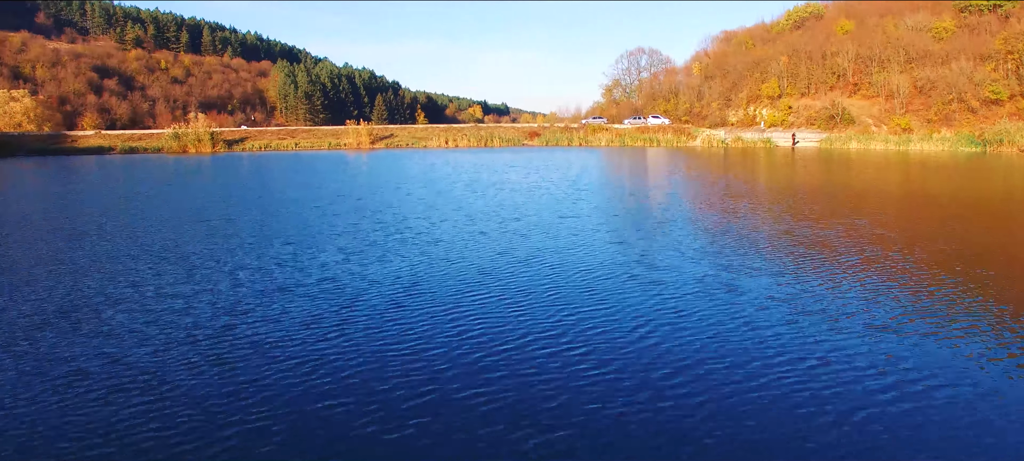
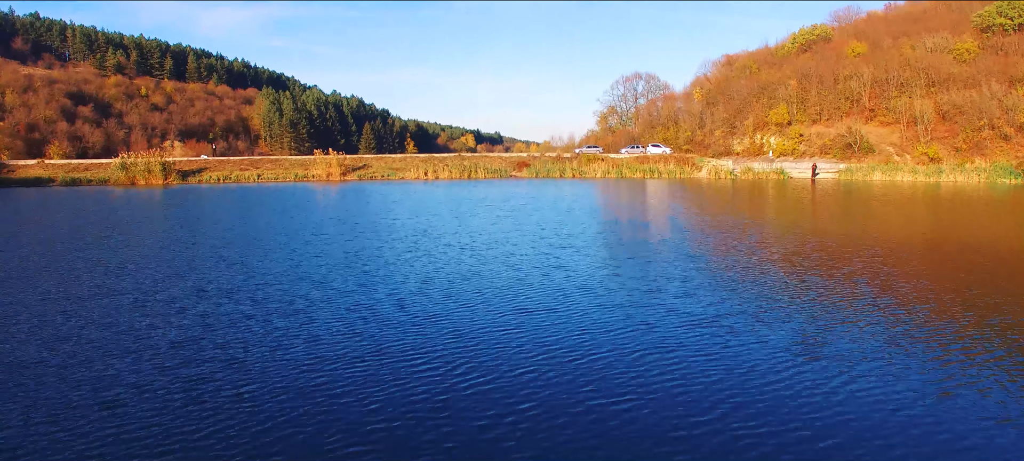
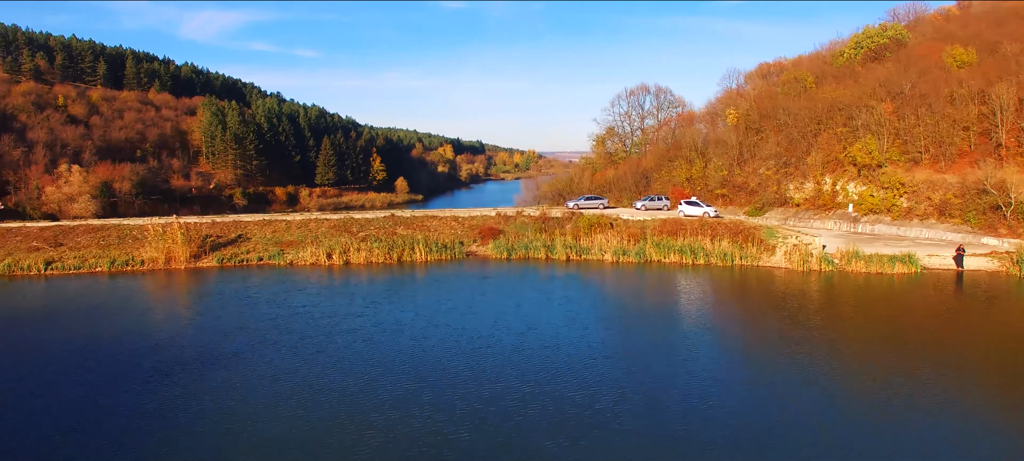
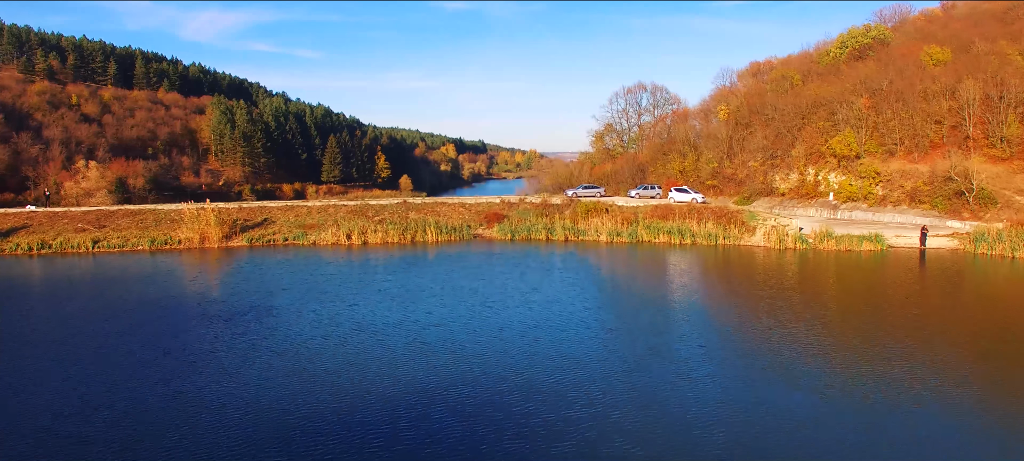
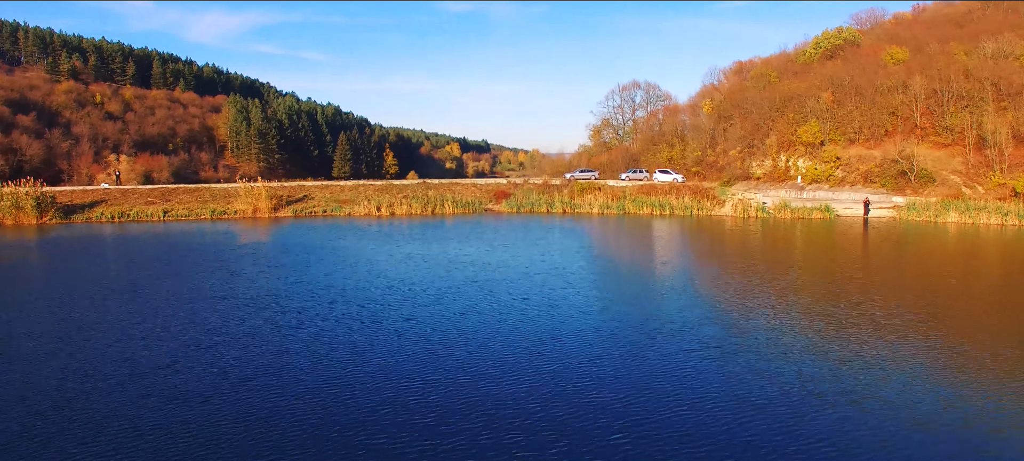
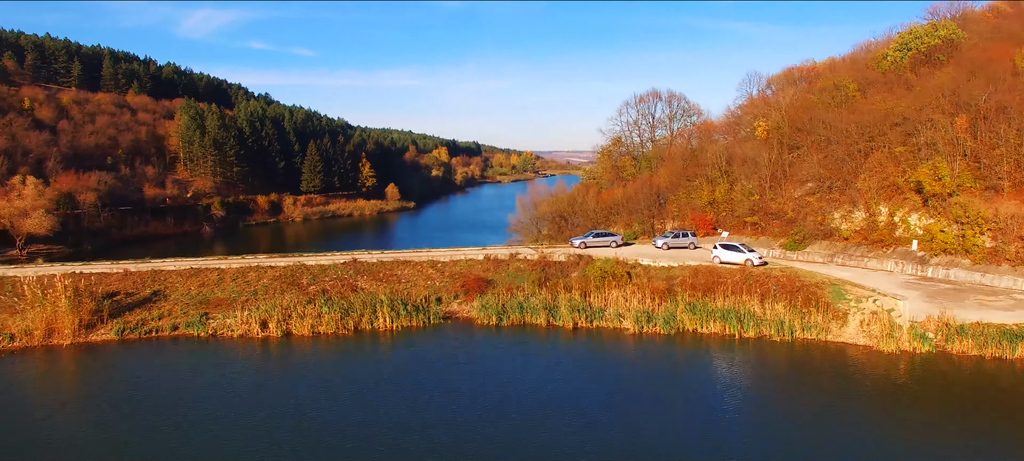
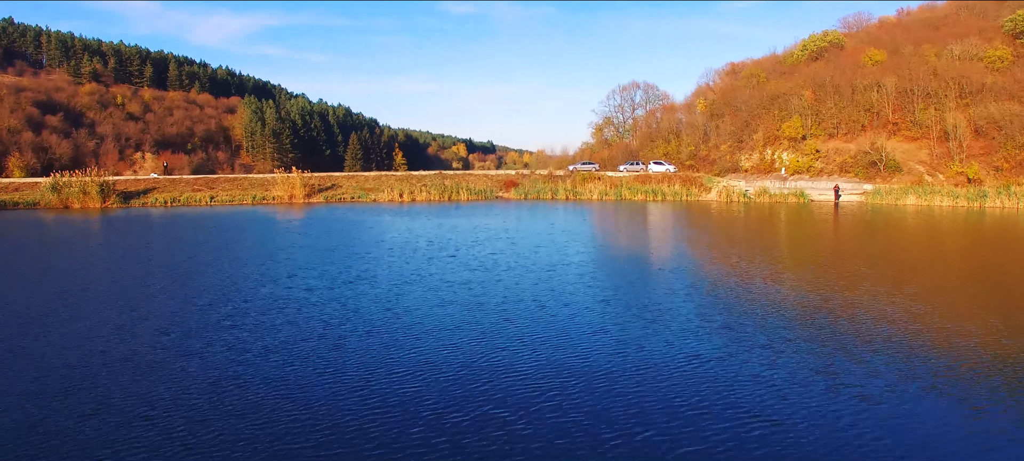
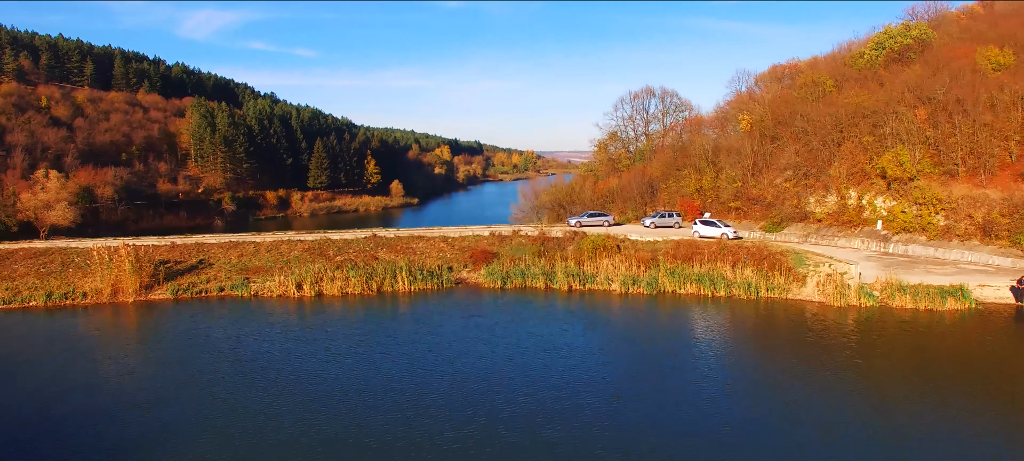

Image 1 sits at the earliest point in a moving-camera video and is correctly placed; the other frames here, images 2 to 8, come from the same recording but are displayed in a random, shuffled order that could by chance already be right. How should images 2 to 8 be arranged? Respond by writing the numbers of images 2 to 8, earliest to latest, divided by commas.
2, 7, 5, 4, 3, 8, 6
